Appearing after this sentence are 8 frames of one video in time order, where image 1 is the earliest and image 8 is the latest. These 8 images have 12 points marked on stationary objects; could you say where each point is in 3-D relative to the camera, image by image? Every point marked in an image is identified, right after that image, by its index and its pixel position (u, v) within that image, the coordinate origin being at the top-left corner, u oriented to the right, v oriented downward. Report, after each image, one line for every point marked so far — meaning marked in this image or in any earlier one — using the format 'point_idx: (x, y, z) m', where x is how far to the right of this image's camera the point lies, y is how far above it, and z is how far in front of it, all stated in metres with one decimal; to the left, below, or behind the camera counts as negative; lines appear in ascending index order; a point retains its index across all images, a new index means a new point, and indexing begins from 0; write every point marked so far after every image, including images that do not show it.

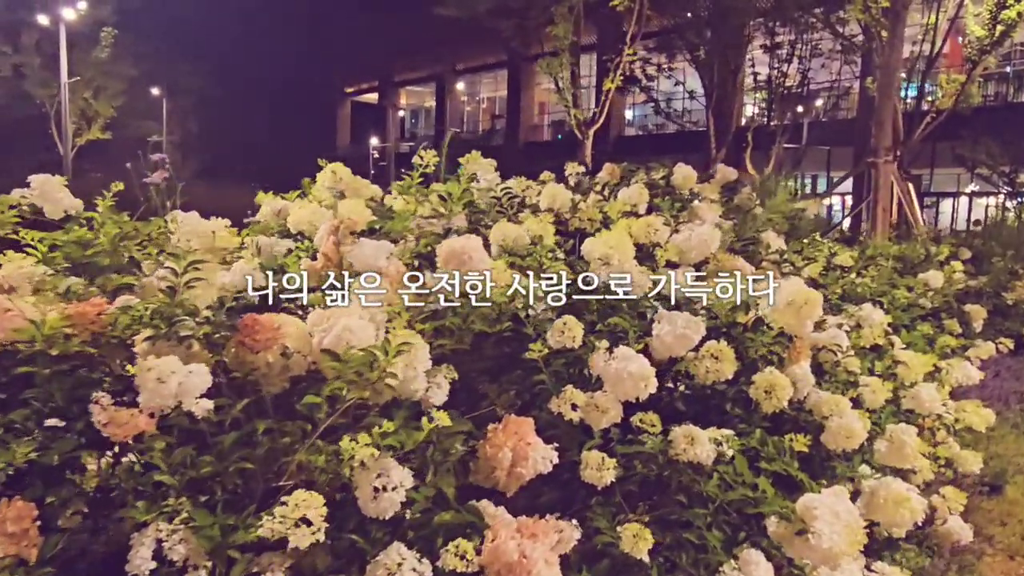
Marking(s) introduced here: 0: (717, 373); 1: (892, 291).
0: (+0.8, -0.3, +2.8) m
1: (+2.8, 0.0, +5.3) m
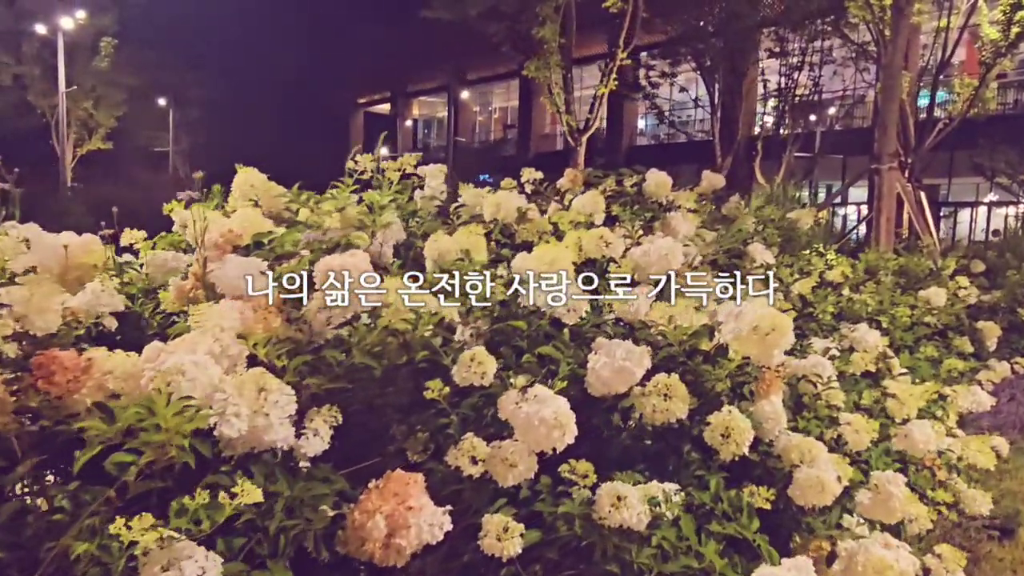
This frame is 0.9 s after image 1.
0: (+0.5, -0.4, +2.3) m
1: (+2.5, -0.1, +4.8) m
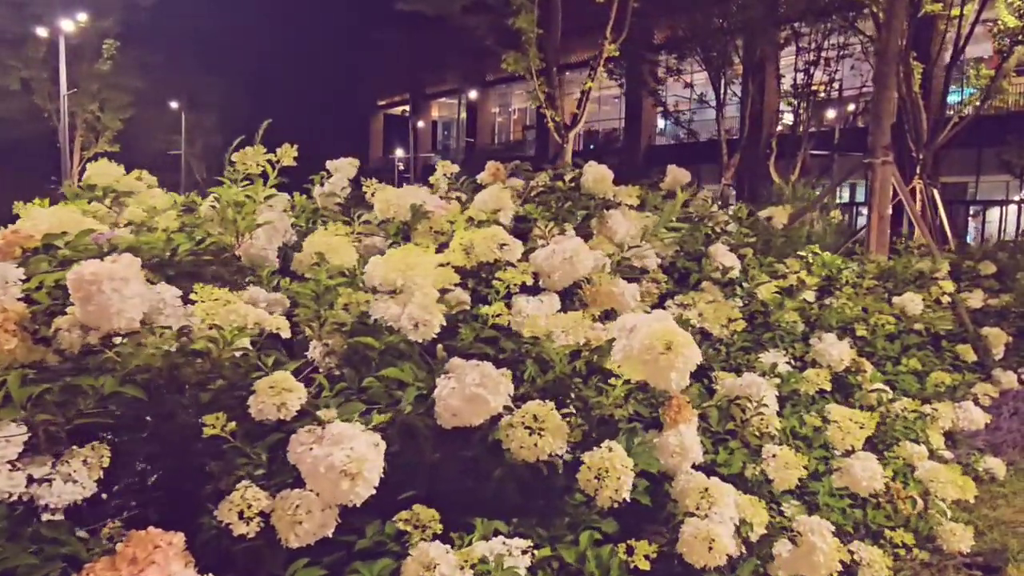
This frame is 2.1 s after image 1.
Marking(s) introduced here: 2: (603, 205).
0: (+0.1, -0.4, +2.0) m
1: (+2.2, -0.2, +4.3) m
2: (+0.4, +0.4, +3.6) m
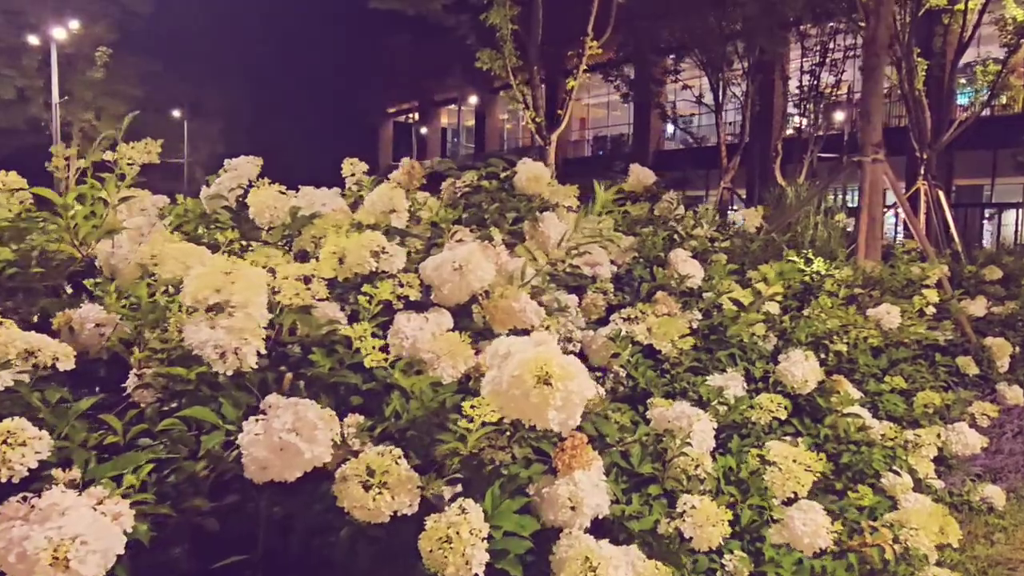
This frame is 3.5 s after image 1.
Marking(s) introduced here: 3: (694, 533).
0: (-0.3, -0.5, +1.6) m
1: (+1.8, -0.2, +3.9) m
2: (+0.1, +0.4, +3.2) m
3: (+0.5, -0.6, +2.0) m
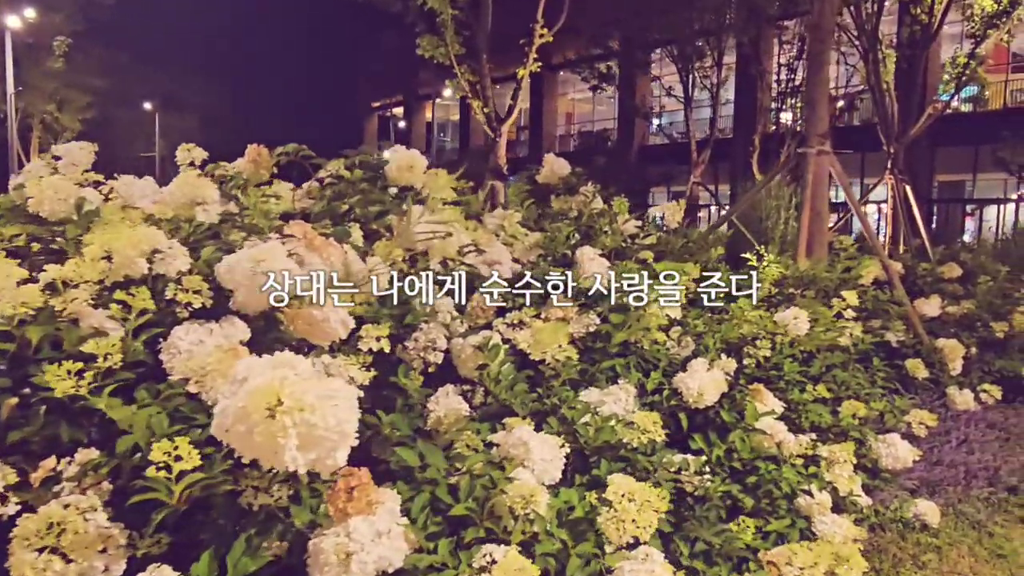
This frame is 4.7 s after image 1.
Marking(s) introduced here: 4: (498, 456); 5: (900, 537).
0: (-0.8, -0.5, +1.2) m
1: (+1.3, -0.2, +3.6) m
2: (-0.4, +0.3, +2.8) m
3: (0.0, -0.7, +1.7) m
4: (0.0, -0.4, +1.9) m
5: (+1.9, -1.2, +3.5) m
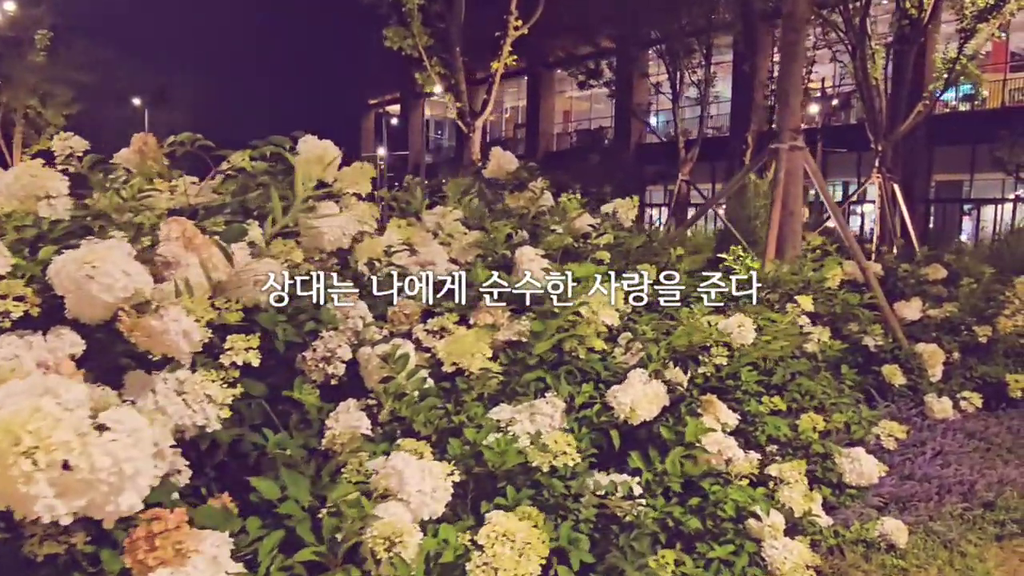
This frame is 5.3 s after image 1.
0: (-1.1, -0.5, +1.0) m
1: (+1.0, -0.2, +3.4) m
2: (-0.7, +0.3, +2.6) m
3: (-0.3, -0.7, +1.4) m
4: (-0.3, -0.5, +1.7) m
5: (+1.6, -1.2, +3.3) m
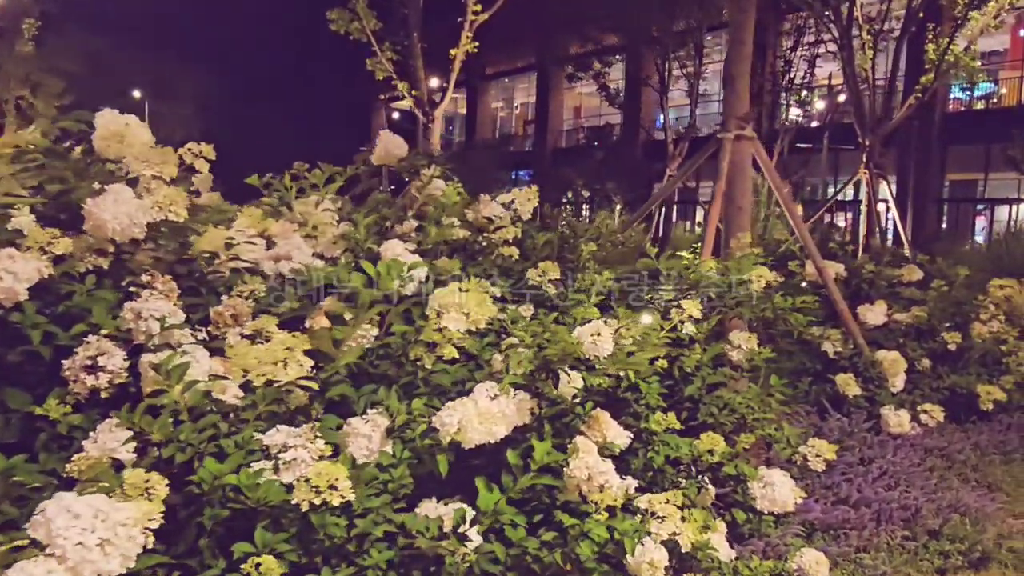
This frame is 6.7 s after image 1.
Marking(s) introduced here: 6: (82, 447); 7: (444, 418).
0: (-1.7, -0.5, +0.7) m
1: (+0.5, -0.2, +3.0) m
2: (-1.2, +0.3, +2.2) m
3: (-0.8, -0.7, +1.1) m
4: (-0.9, -0.5, +1.3) m
5: (+1.0, -1.2, +2.9) m
6: (-1.1, -0.4, +1.9) m
7: (-0.2, -0.4, +2.1) m
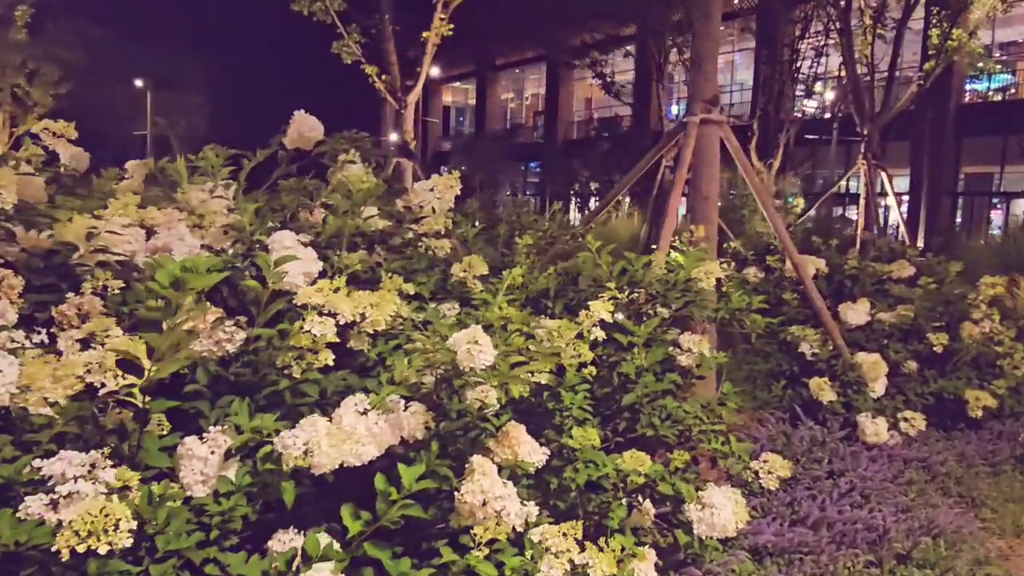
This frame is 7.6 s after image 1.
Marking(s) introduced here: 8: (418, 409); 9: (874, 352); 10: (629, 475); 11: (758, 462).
0: (-2.0, -0.5, +0.4) m
1: (+0.2, -0.2, +2.7) m
2: (-1.6, +0.4, +2.0) m
3: (-1.2, -0.7, +0.8) m
4: (-1.3, -0.5, +1.0) m
5: (+0.7, -1.2, +2.6) m
6: (-1.5, -0.4, +1.6) m
7: (-0.5, -0.4, +1.8) m
8: (-0.3, -0.4, +2.0) m
9: (+2.3, -0.4, +4.7) m
10: (+0.4, -0.7, +2.6) m
11: (+1.0, -0.7, +3.0) m
